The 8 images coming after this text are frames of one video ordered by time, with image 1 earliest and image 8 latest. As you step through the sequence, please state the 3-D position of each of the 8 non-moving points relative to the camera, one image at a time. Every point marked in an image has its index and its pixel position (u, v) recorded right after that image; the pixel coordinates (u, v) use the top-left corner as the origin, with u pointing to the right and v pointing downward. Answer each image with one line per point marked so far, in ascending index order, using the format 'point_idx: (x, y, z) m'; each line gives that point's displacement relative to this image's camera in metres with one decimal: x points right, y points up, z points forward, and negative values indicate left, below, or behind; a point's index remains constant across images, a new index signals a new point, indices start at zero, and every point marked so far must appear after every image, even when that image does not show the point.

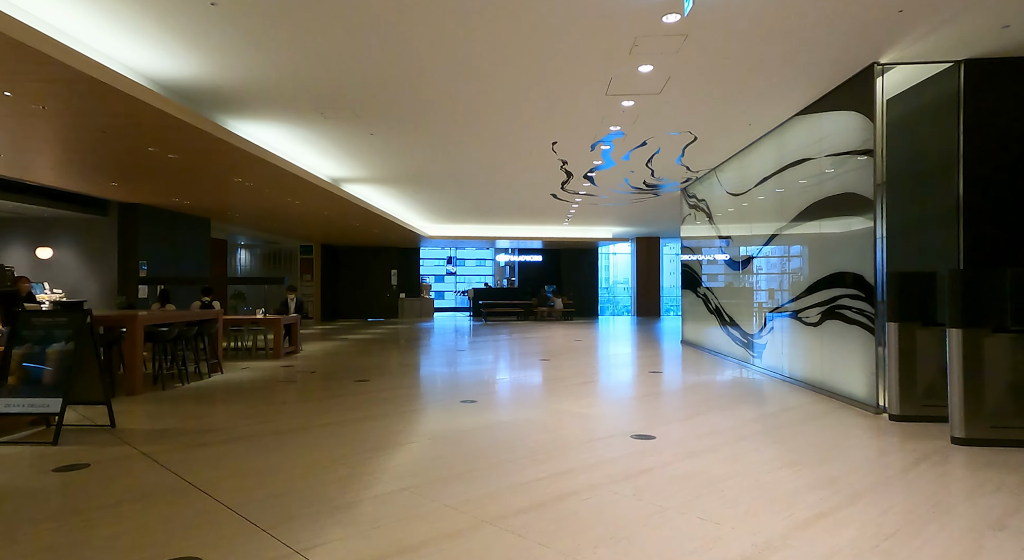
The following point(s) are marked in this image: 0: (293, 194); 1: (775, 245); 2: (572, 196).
0: (-4.2, +1.6, +11.1) m
1: (+3.6, +0.5, +7.8) m
2: (+1.4, +2.0, +13.3) m
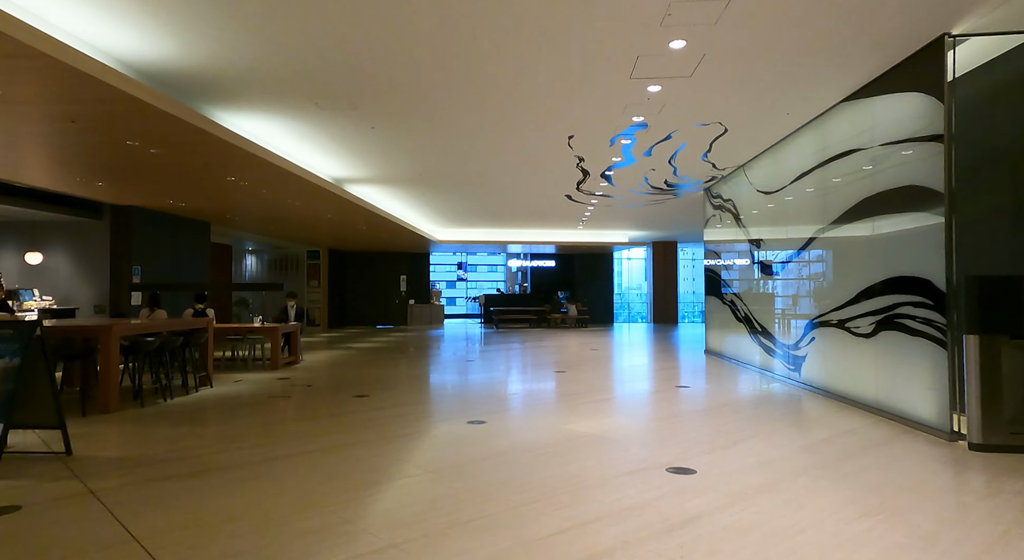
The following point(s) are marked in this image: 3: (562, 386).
0: (-4.0, +1.5, +10.5) m
1: (+3.8, +0.4, +7.1) m
2: (+1.7, +1.9, +12.7) m
3: (+0.8, -1.6, +9.4) m
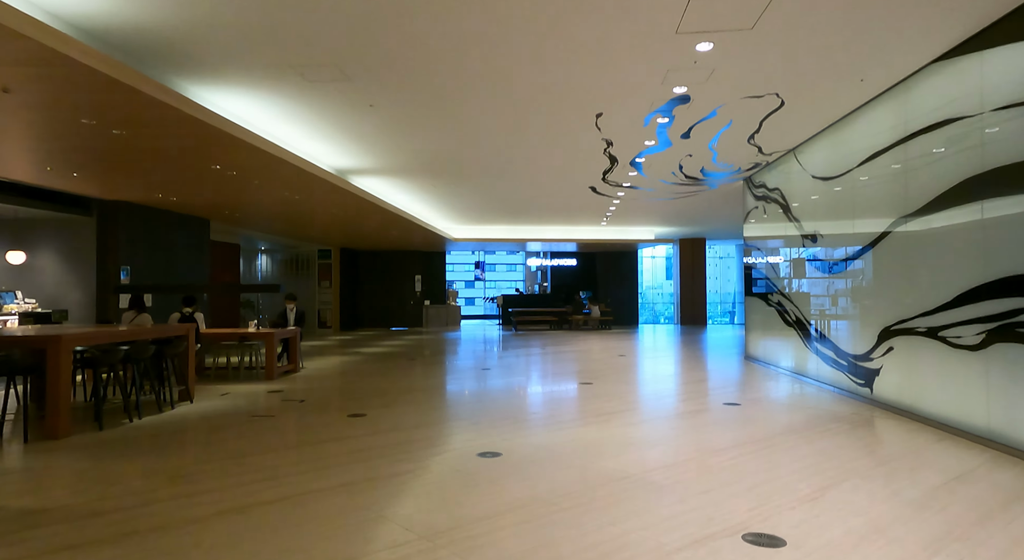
0: (-3.7, +1.5, +9.7) m
1: (+4.0, +0.4, +6.0) m
2: (+2.1, +1.9, +11.6) m
3: (+1.1, -1.6, +8.4) m
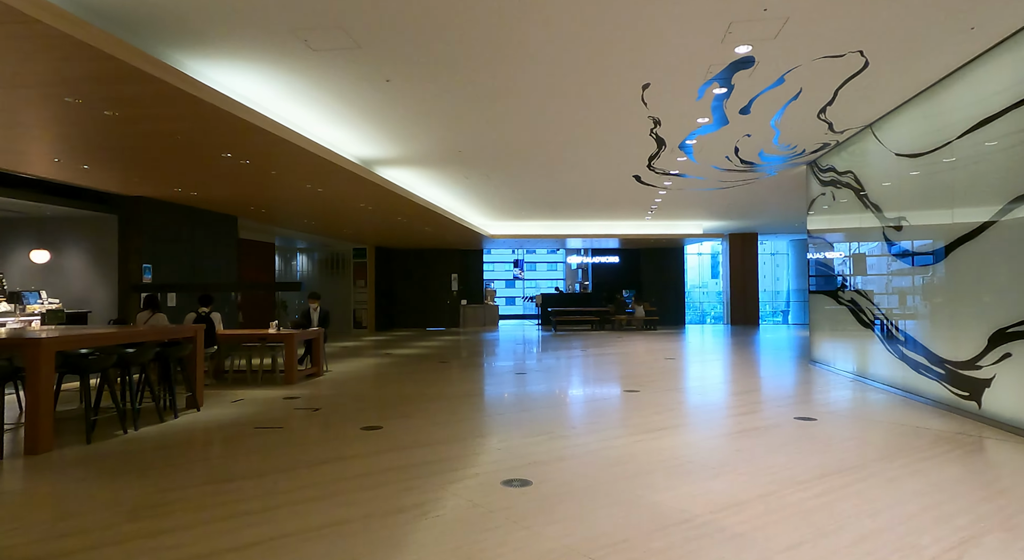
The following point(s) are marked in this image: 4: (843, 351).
0: (-3.1, +1.6, +9.2) m
1: (+4.3, +0.5, +4.9) m
2: (+2.8, +1.9, +10.7) m
3: (+1.6, -1.6, +7.5) m
4: (+5.1, -1.1, +8.7) m
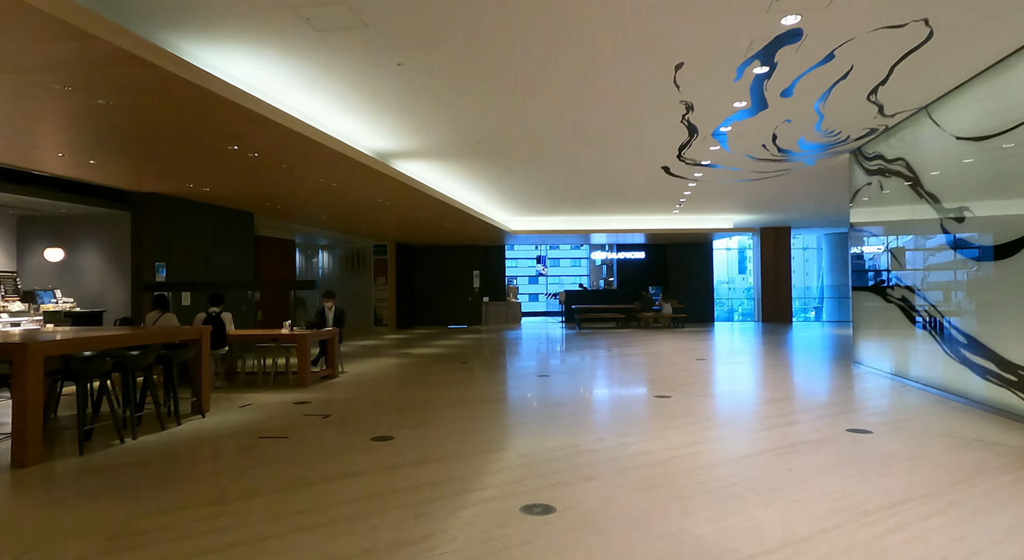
0: (-2.8, +1.6, +8.8) m
1: (+4.5, +0.5, +4.3) m
2: (+3.2, +2.0, +10.1) m
3: (+1.9, -1.5, +7.1) m
4: (+5.4, -1.0, +8.1) m
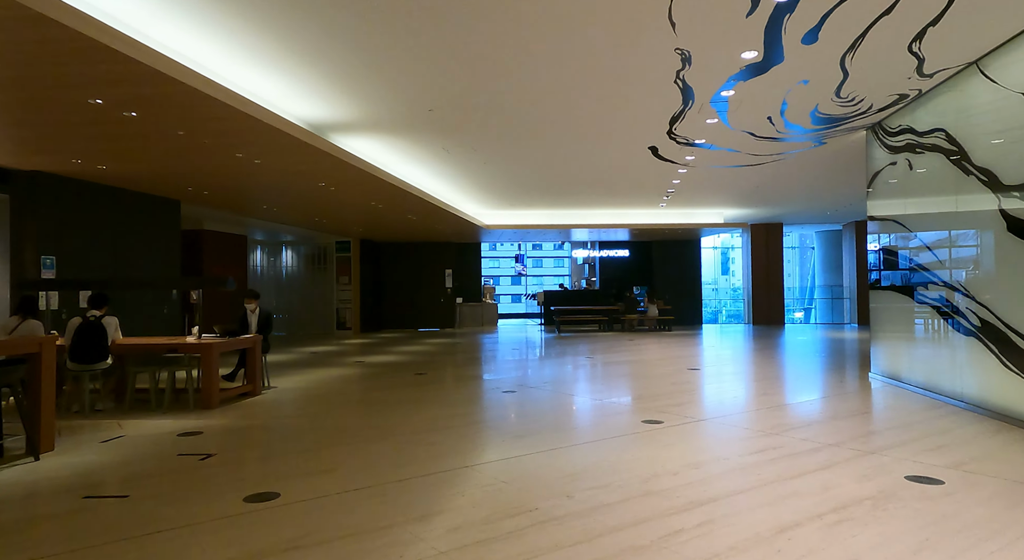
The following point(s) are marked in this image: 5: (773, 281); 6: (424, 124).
0: (-3.3, +1.6, +7.4) m
1: (+4.1, +0.6, +3.1) m
2: (+2.6, +2.0, +8.8) m
3: (+1.4, -1.5, +5.7) m
4: (+4.9, -1.0, +6.9) m
5: (+8.8, 0.0, +19.1) m
6: (-1.1, +2.0, +7.3) m
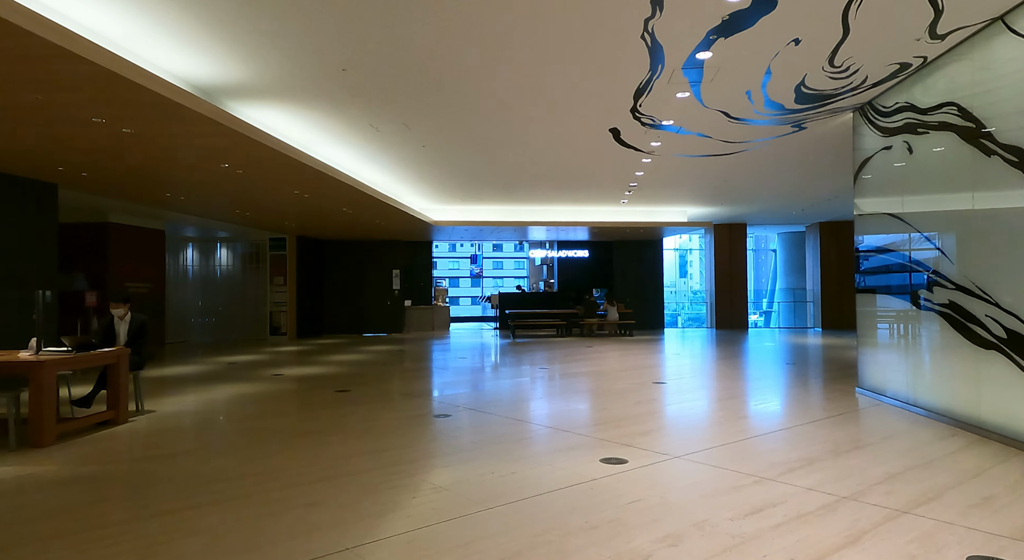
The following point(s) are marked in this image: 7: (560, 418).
0: (-3.9, +1.6, +6.0) m
1: (+3.7, +0.6, +2.1) m
2: (+1.8, +2.0, +7.8) m
3: (+0.8, -1.5, +4.6) m
4: (+4.2, -1.0, +6.0) m
5: (+7.3, -0.1, +18.5) m
6: (-1.8, +2.0, +6.0) m
7: (+0.5, -1.6, +6.0) m
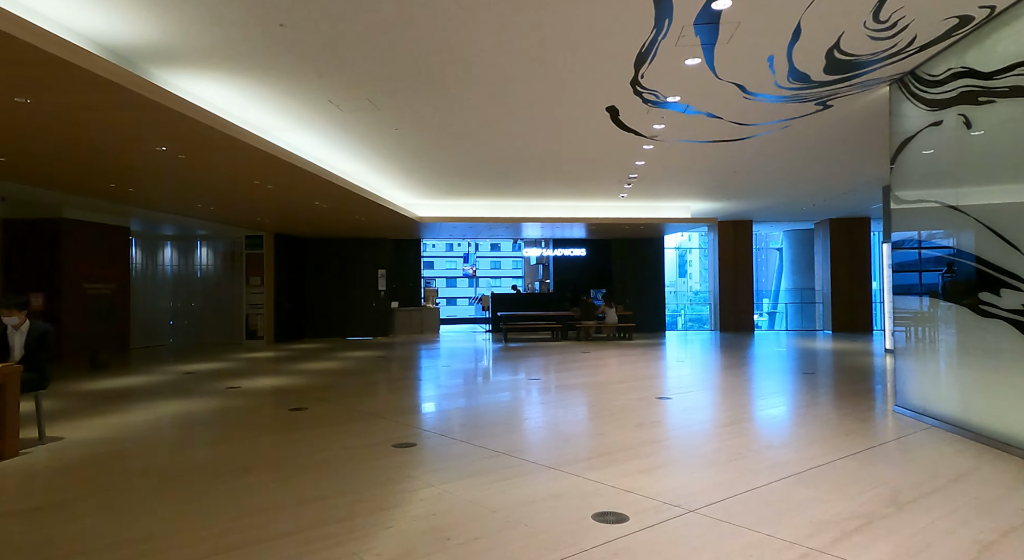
0: (-4.1, +1.6, +5.0) m
1: (+3.5, +0.5, +1.2) m
2: (+1.6, +2.0, +6.9) m
3: (+0.6, -1.5, +3.6) m
4: (+4.1, -1.0, +5.0) m
5: (+7.1, -0.1, +17.5) m
6: (-2.0, +2.0, +5.1) m
7: (+0.3, -1.6, +5.1) m
